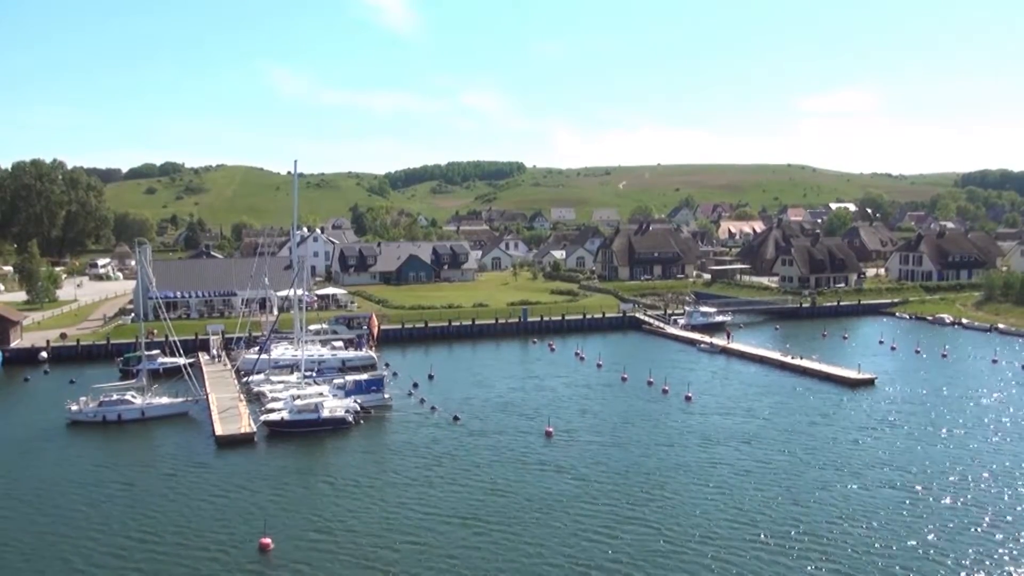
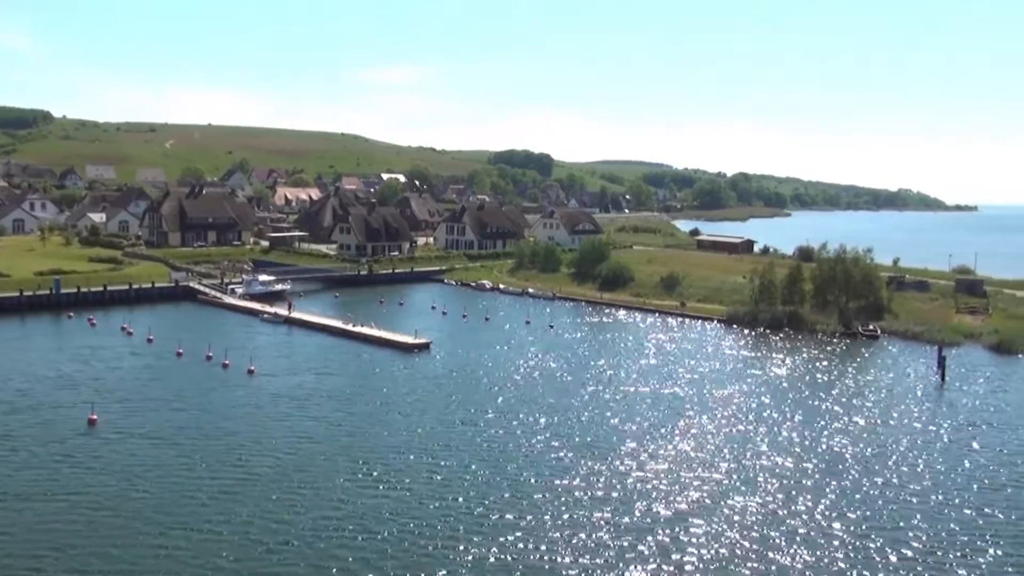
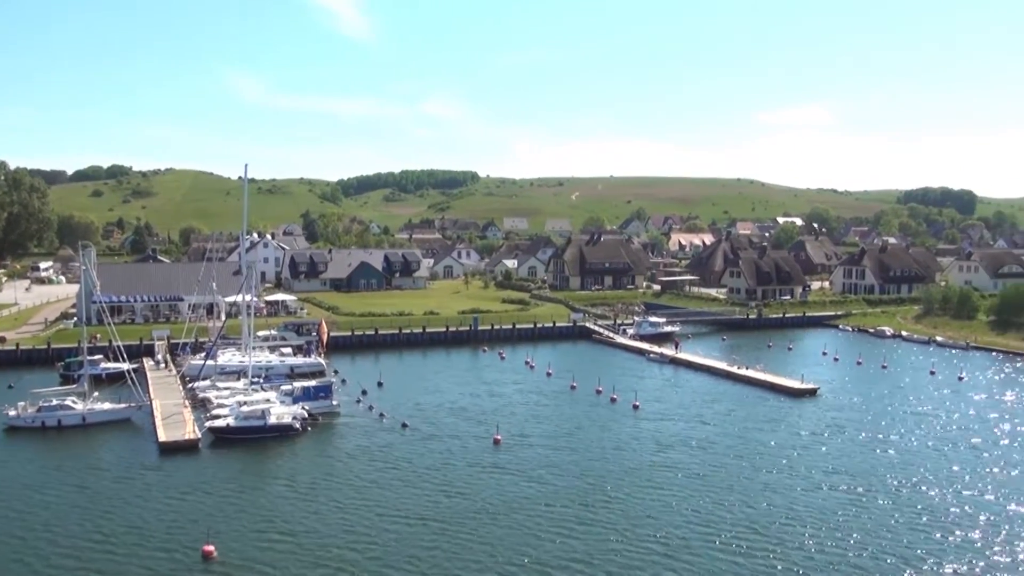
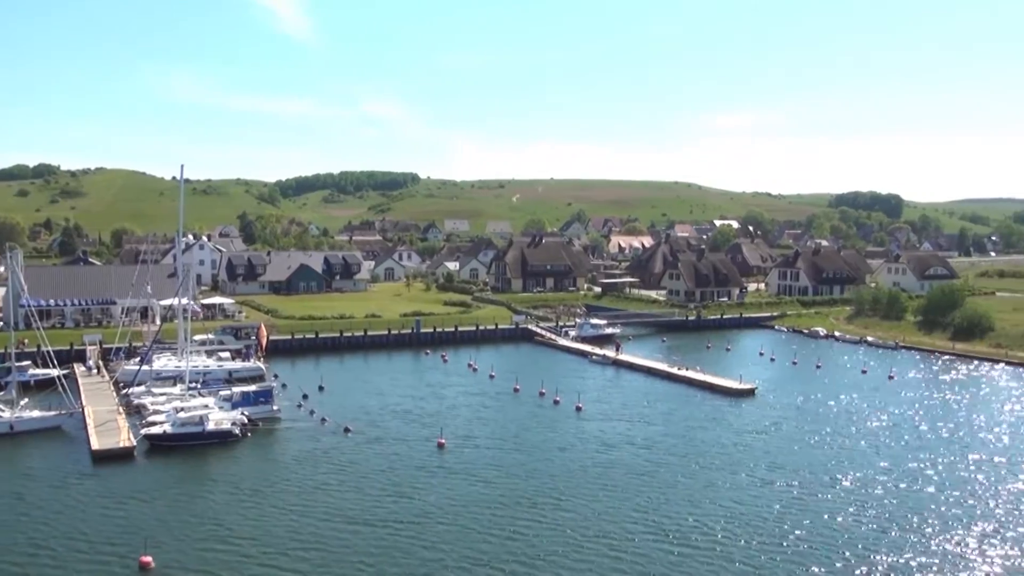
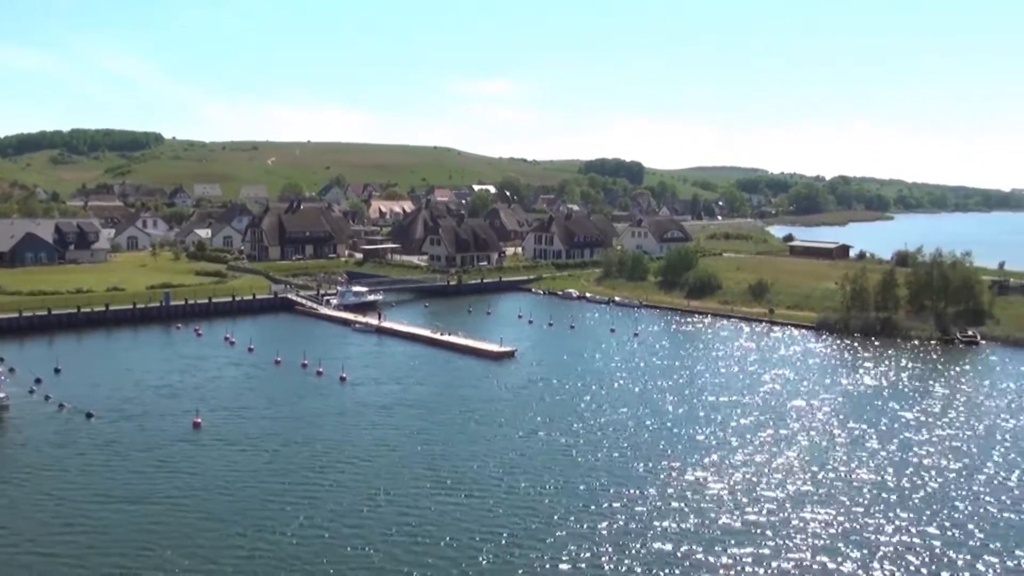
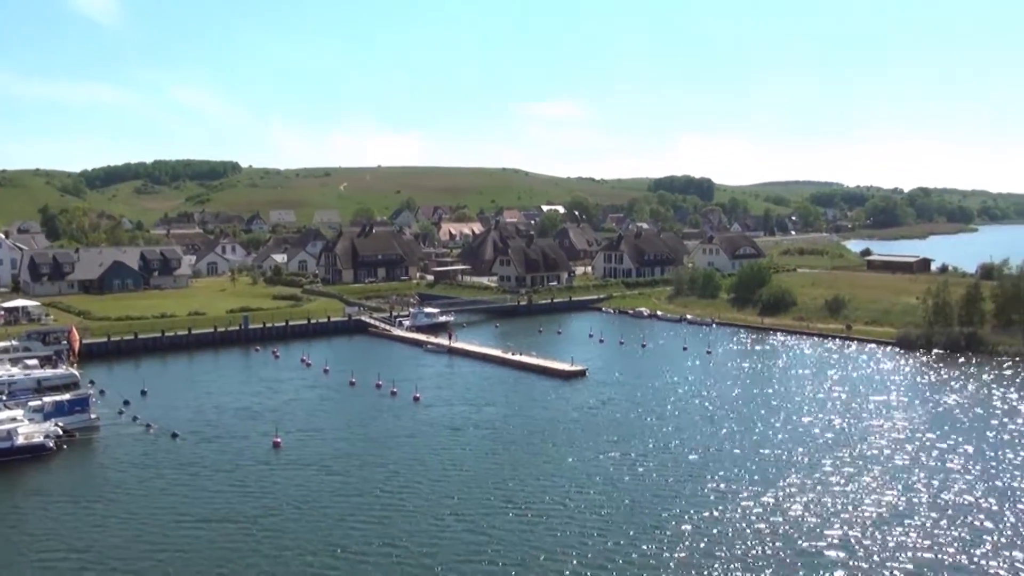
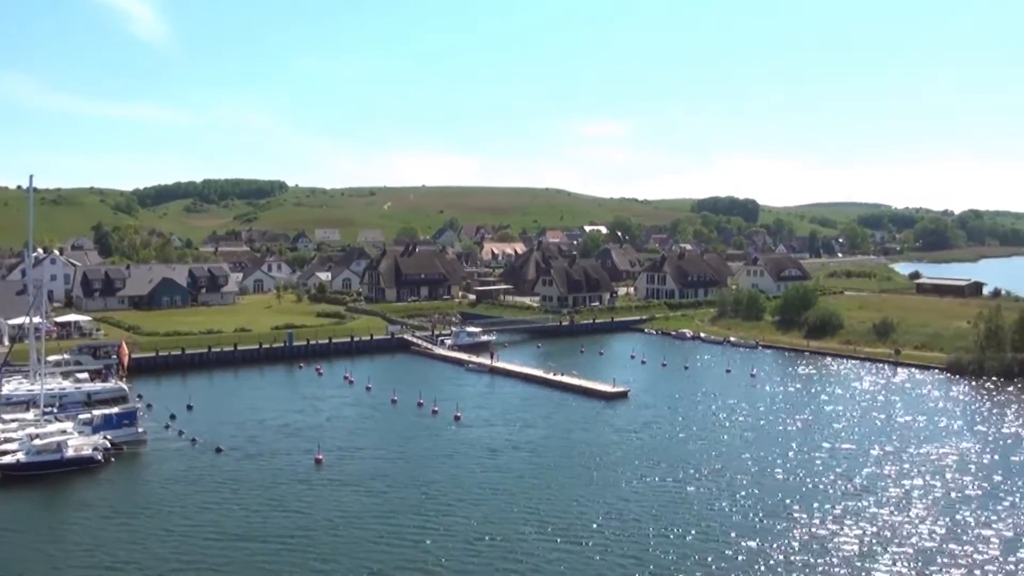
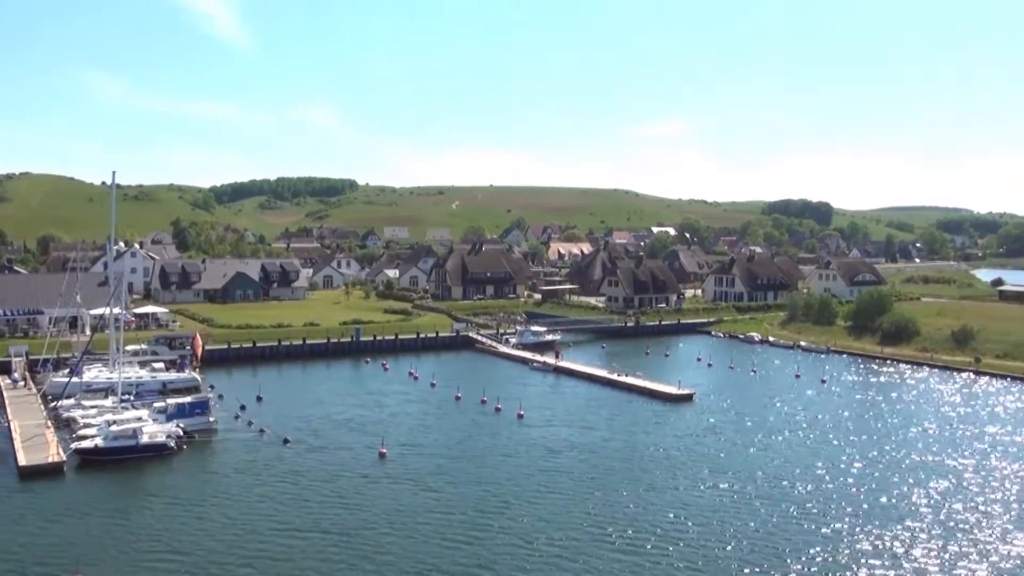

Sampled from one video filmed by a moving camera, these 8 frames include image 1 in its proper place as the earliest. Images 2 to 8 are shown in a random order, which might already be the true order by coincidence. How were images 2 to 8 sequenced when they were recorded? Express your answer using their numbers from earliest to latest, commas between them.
3, 4, 8, 7, 6, 5, 2
